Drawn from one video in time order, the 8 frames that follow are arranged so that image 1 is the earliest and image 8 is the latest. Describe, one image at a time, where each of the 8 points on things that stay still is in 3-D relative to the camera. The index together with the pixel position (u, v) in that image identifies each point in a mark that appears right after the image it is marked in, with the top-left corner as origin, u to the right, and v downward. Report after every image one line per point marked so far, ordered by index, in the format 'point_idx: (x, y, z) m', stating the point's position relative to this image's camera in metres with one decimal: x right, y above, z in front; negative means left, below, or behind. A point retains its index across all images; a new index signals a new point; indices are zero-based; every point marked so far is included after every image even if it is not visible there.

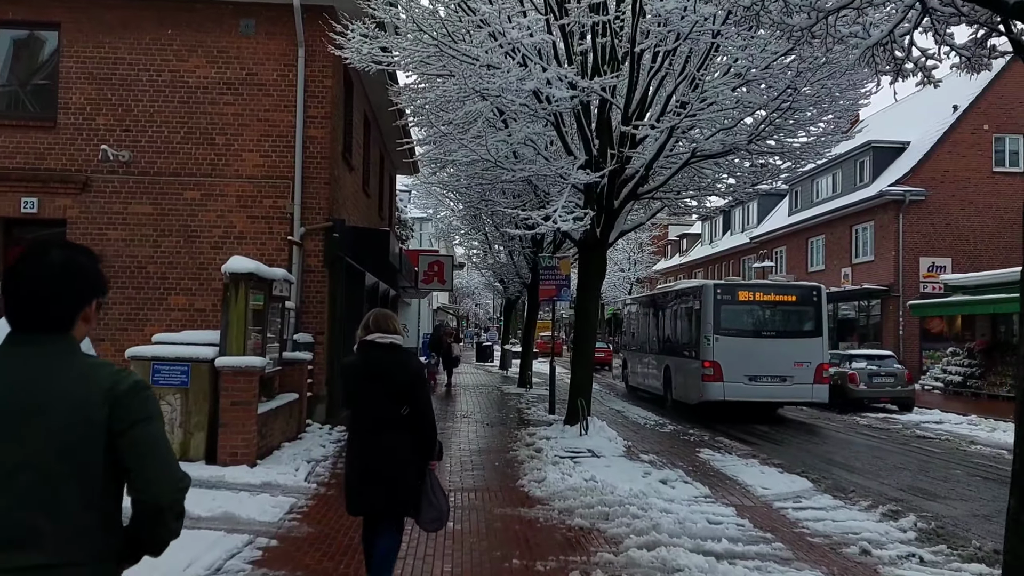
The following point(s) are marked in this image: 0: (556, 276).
0: (+0.8, +0.2, +15.2) m
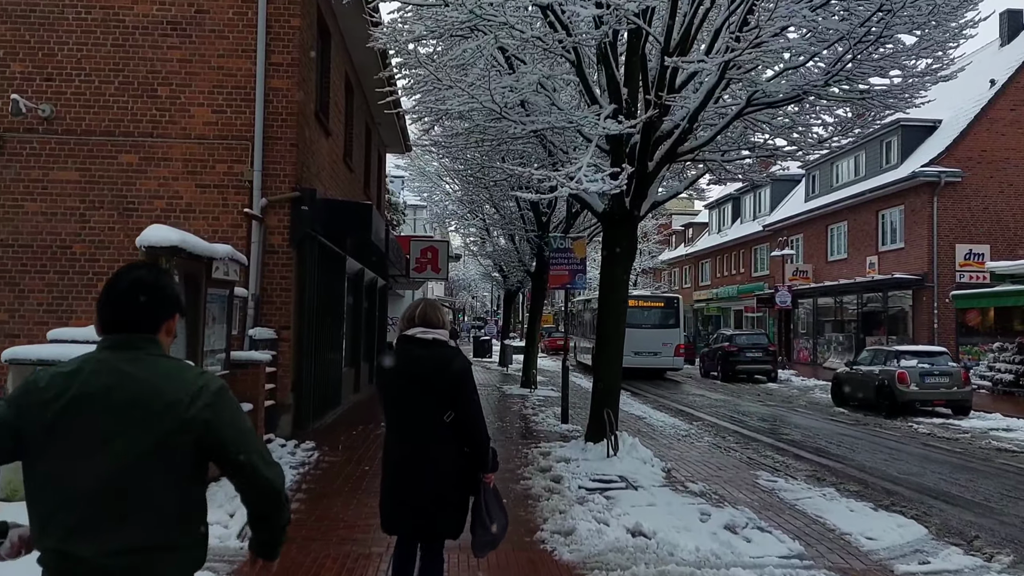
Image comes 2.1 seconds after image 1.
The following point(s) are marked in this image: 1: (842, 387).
0: (+0.9, +0.4, +12.9) m
1: (+7.0, -2.1, +18.5) m
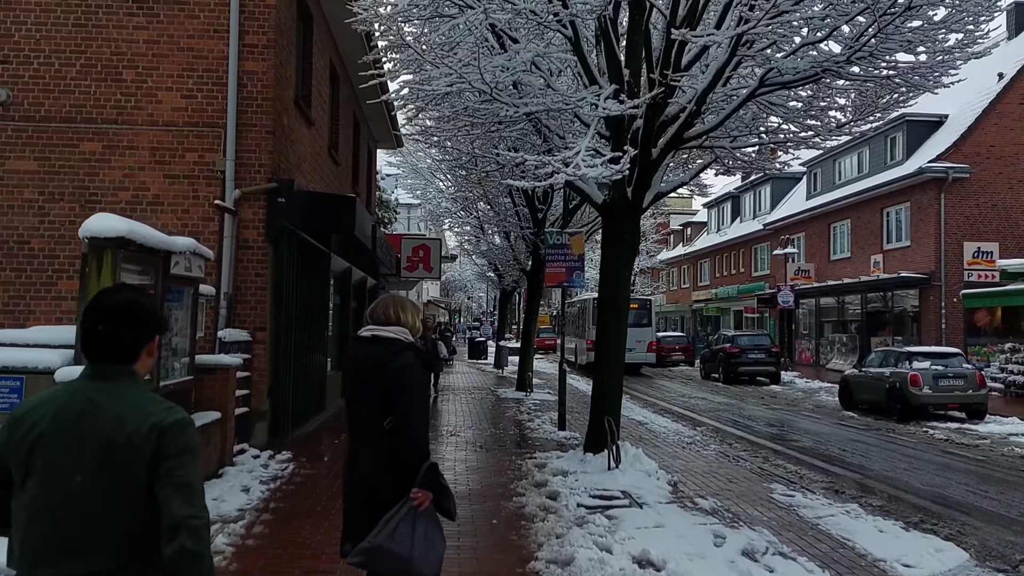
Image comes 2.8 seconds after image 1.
0: (+0.8, +0.4, +12.2) m
1: (+6.9, -2.1, +17.8) m
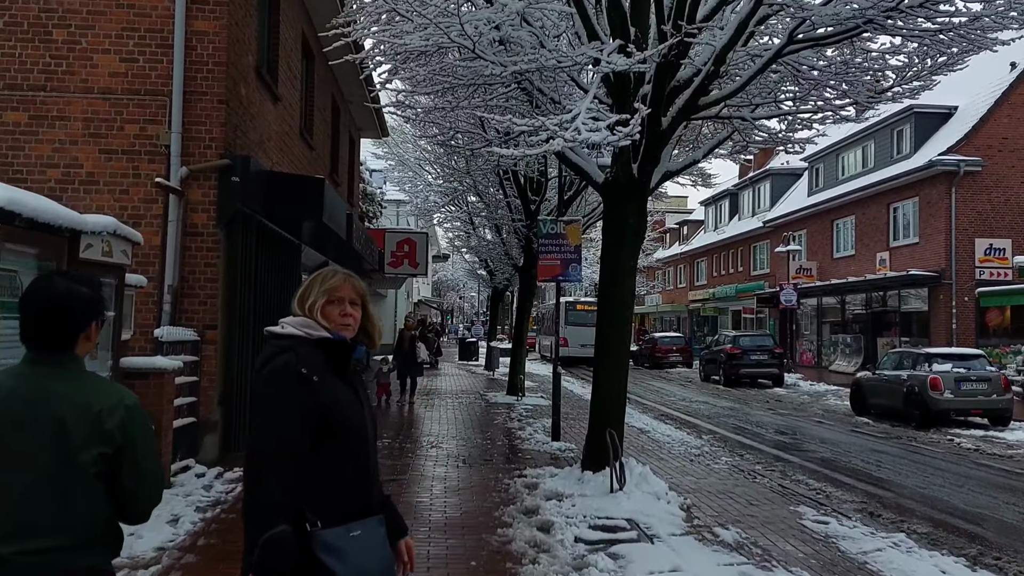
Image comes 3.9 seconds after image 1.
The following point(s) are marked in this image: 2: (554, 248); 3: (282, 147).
0: (+0.6, +0.5, +11.0) m
1: (+6.7, -2.0, +16.6) m
2: (+0.5, +0.5, +11.0) m
3: (-3.0, +1.9, +11.5) m
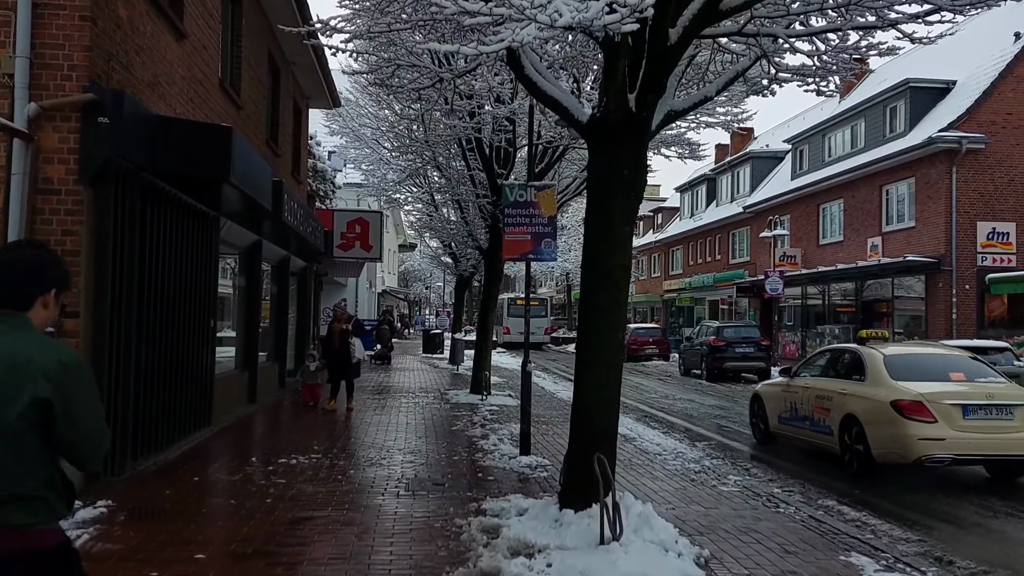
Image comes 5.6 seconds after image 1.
0: (+0.2, +0.7, +9.0) m
1: (+6.1, -1.8, +14.9) m
2: (+0.1, +0.7, +9.1) m
3: (-3.5, +2.1, +9.4) m
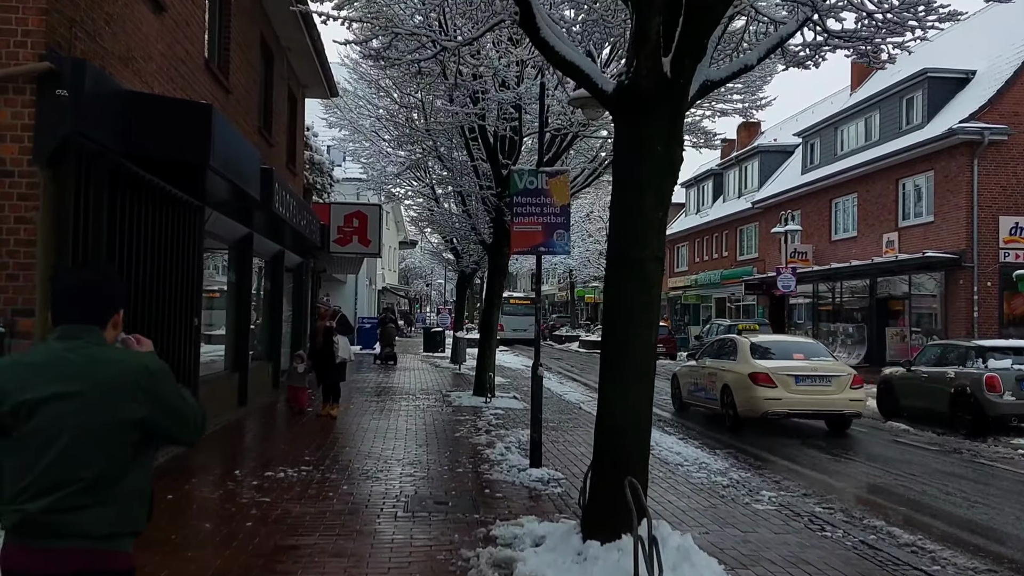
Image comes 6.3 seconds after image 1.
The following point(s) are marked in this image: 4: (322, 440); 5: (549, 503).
0: (+0.3, +0.7, +8.3) m
1: (+6.2, -1.7, +14.1) m
2: (+0.2, +0.8, +8.3) m
3: (-3.4, +2.1, +8.7) m
4: (-2.1, -1.7, +9.5) m
5: (+0.3, -1.6, +6.6) m
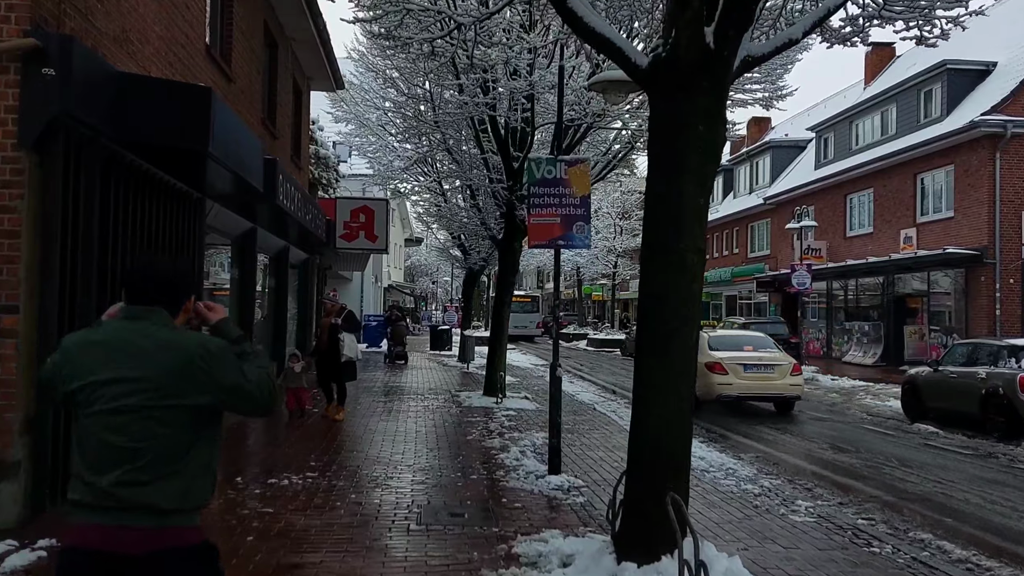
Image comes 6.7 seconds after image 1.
0: (+0.5, +0.8, +7.8) m
1: (+6.4, -1.7, +13.6) m
2: (+0.4, +0.8, +7.8) m
3: (-3.2, +2.2, +8.2) m
4: (-1.9, -1.6, +9.1) m
5: (+0.4, -1.6, +6.1) m
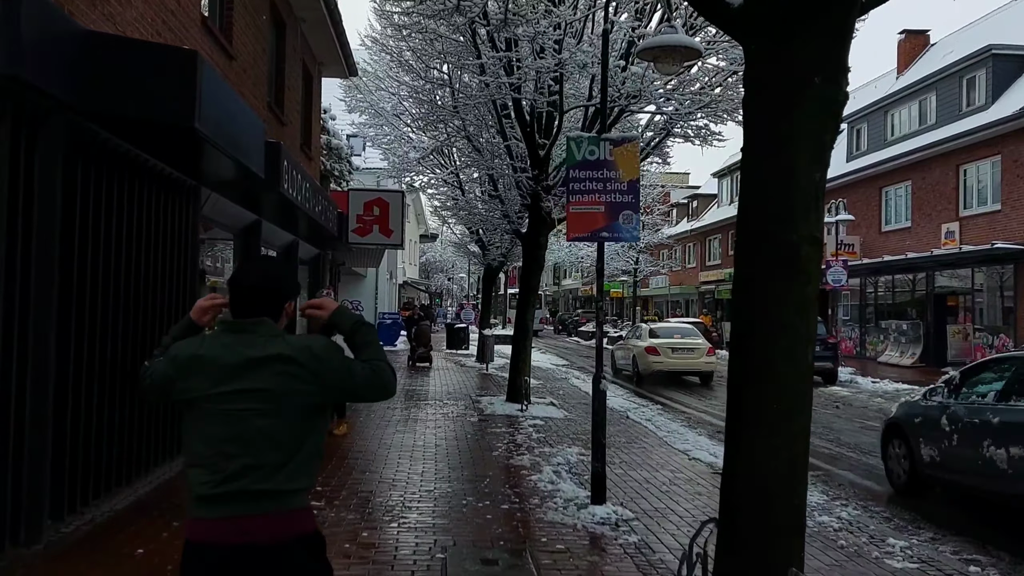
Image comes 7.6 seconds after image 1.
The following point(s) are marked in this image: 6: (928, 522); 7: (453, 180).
0: (+0.7, +0.8, +6.7) m
1: (+6.7, -1.6, +12.5) m
2: (+0.6, +0.8, +6.8) m
3: (-2.9, +2.2, +7.2) m
4: (-1.6, -1.6, +8.1) m
5: (+0.7, -1.6, +5.1) m
6: (+3.3, -1.8, +6.8) m
7: (-1.3, +2.2, +18.4) m
